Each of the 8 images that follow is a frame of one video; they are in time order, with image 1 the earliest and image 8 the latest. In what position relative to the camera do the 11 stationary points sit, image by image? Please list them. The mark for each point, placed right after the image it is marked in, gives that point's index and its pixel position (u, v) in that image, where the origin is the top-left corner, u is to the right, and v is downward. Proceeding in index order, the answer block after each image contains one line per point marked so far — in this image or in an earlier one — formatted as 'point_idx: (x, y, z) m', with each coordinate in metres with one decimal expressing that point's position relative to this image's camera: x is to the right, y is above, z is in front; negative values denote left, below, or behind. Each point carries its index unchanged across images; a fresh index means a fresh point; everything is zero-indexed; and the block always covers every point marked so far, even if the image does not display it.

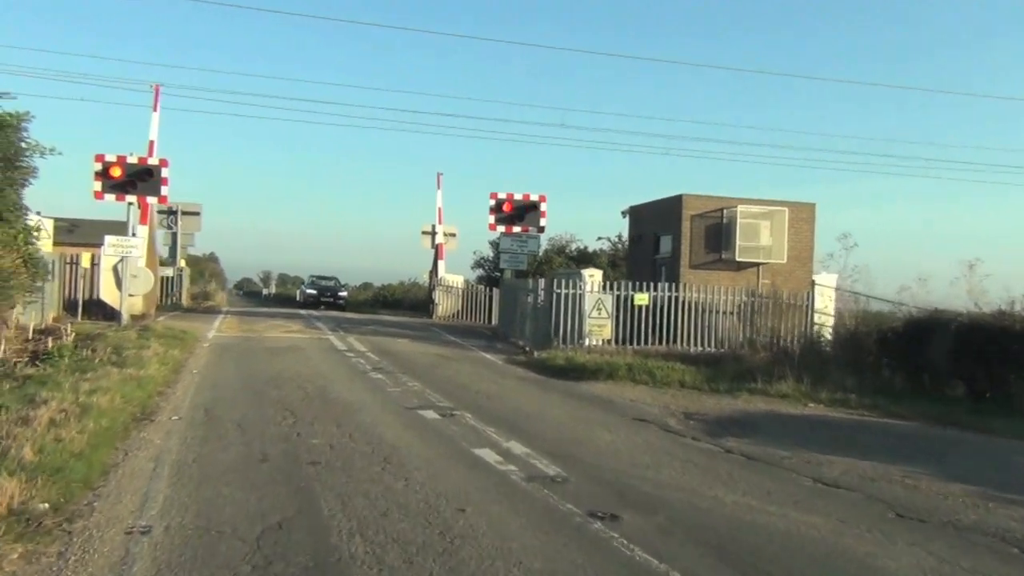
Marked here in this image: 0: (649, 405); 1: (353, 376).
0: (+2.1, -1.8, +14.3) m
1: (-2.7, -1.4, +15.8) m
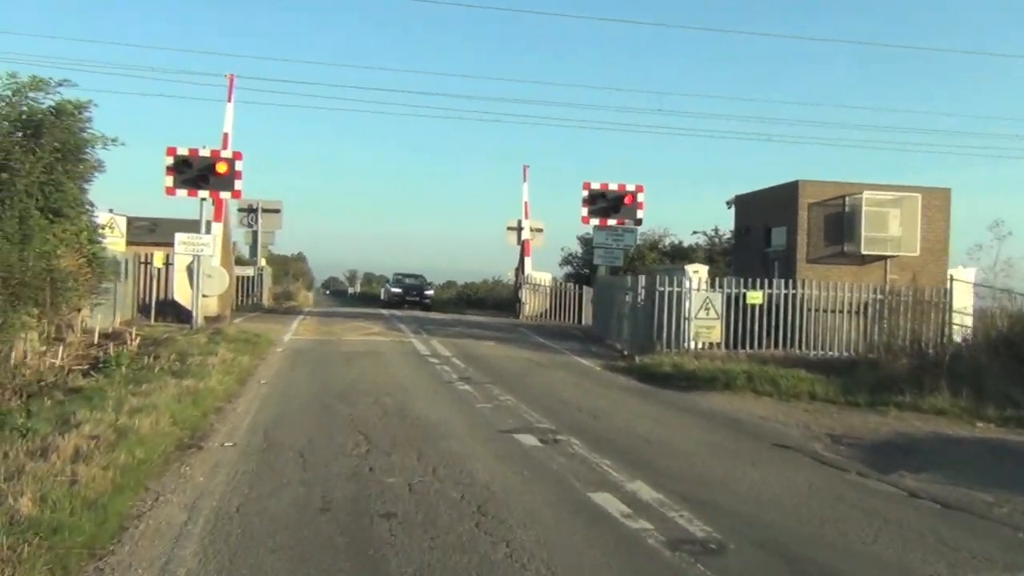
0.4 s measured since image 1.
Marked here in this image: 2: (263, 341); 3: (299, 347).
0: (+3.5, -1.7, +12.1) m
1: (-1.1, -1.4, +14.0) m
2: (-5.2, -1.1, +19.4) m
3: (-4.4, -1.2, +19.4) m
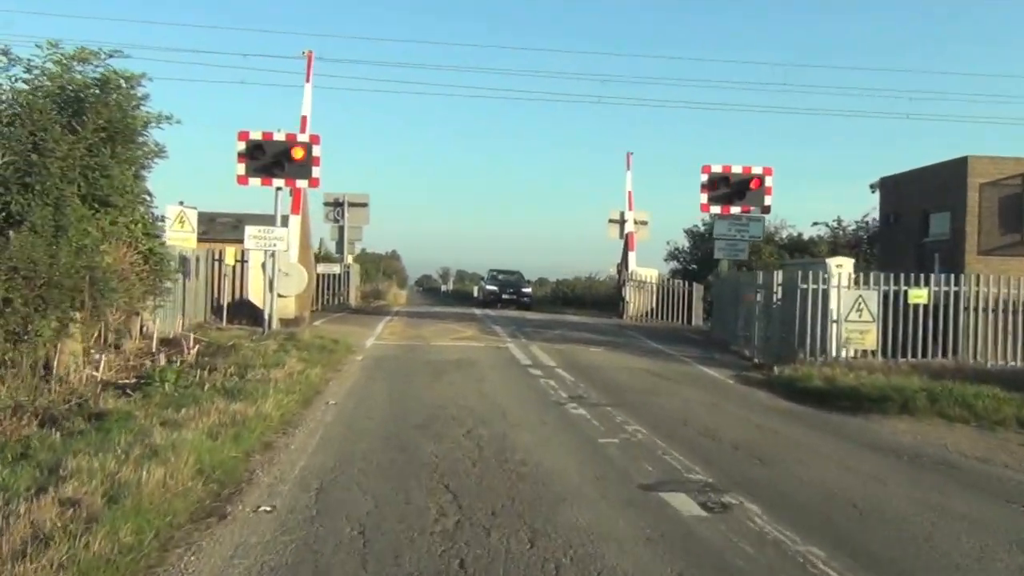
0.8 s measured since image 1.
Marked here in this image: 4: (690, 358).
0: (+4.8, -1.7, +9.0) m
1: (+0.4, -1.4, +11.3) m
2: (-3.1, -1.1, +17.1) m
3: (-2.4, -1.2, +17.0) m
4: (+3.6, -1.4, +18.9) m
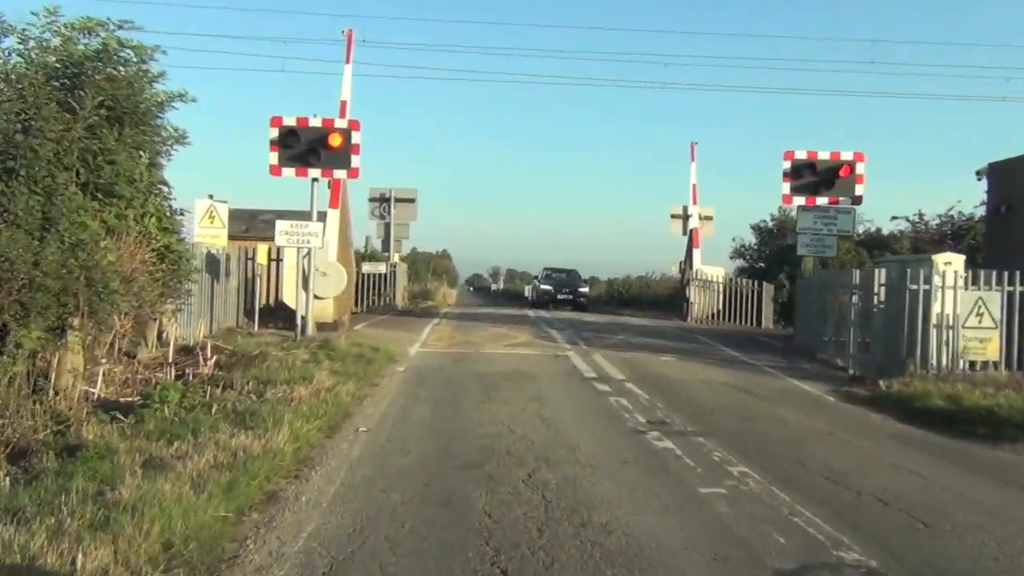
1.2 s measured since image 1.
0: (+5.3, -1.7, +6.7) m
1: (+1.1, -1.5, +9.2) m
2: (-2.1, -1.1, +15.2) m
3: (-1.4, -1.2, +15.1) m
4: (+4.7, -1.4, +16.6) m
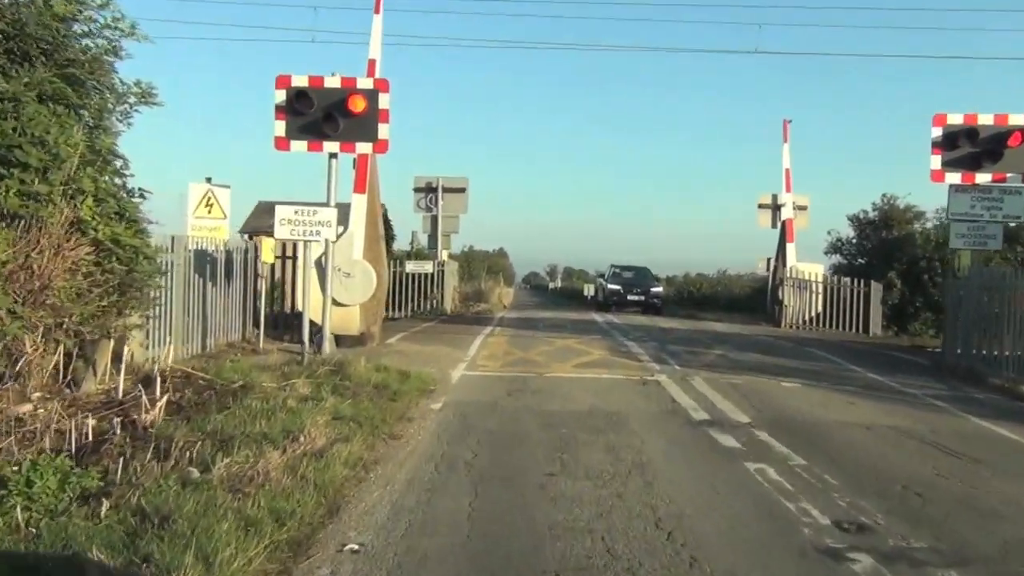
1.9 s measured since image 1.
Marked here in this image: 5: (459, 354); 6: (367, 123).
0: (+5.7, -1.8, +2.4) m
1: (+1.6, -1.5, +5.2) m
2: (-1.2, -1.2, +11.3) m
3: (-0.5, -1.3, +11.1) m
4: (+5.6, -1.5, +12.3) m
5: (-0.8, -1.1, +15.0) m
6: (-2.1, +2.5, +13.7) m
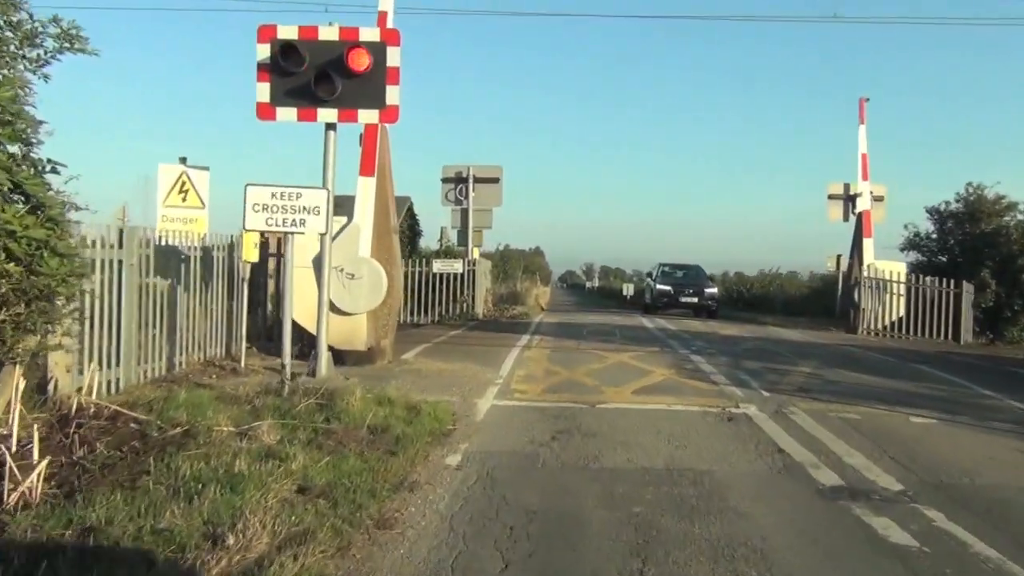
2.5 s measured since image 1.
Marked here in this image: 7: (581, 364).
0: (+5.8, -1.9, -0.8) m
1: (+1.8, -1.6, +2.2) m
2: (-0.8, -1.2, +8.4) m
3: (-0.1, -1.4, +8.2) m
4: (+6.1, -1.5, +9.2) m
5: (-0.3, -1.1, +12.1) m
6: (-1.6, +2.4, +10.9) m
7: (+1.0, -1.1, +13.2) m
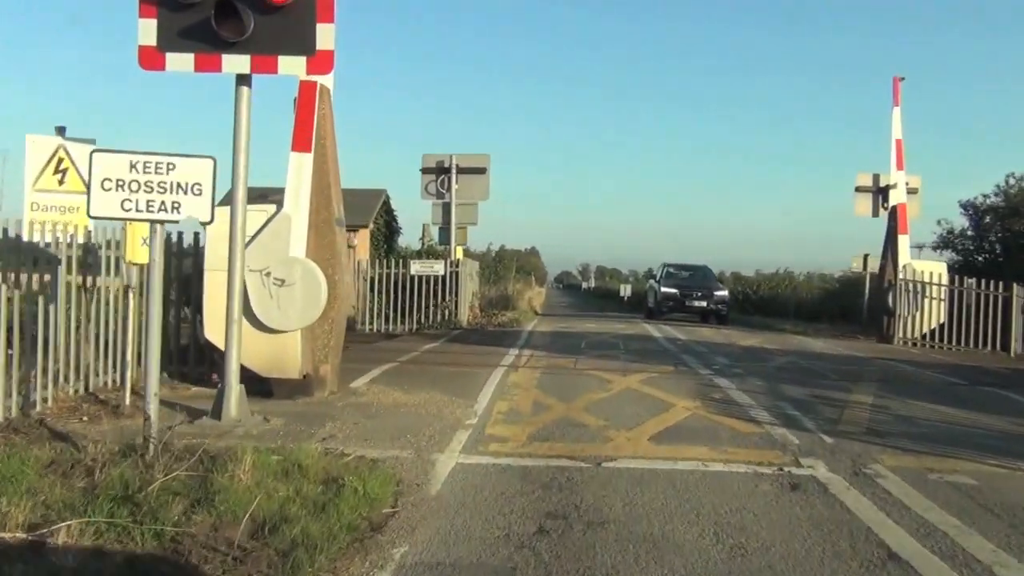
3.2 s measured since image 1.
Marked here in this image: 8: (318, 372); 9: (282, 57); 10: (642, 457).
0: (+5.6, -2.0, -3.6) m
1: (+1.6, -1.7, -0.7) m
2: (-1.0, -1.3, +5.6) m
3: (-0.3, -1.4, +5.4) m
4: (+5.9, -1.6, +6.3) m
5: (-0.5, -1.2, +9.2) m
6: (-1.9, +2.3, +8.0) m
7: (+0.7, -1.2, +10.3) m
8: (-2.0, -0.9, +9.7) m
9: (-2.0, +2.0, +8.0) m
10: (+1.1, -1.4, +7.6) m
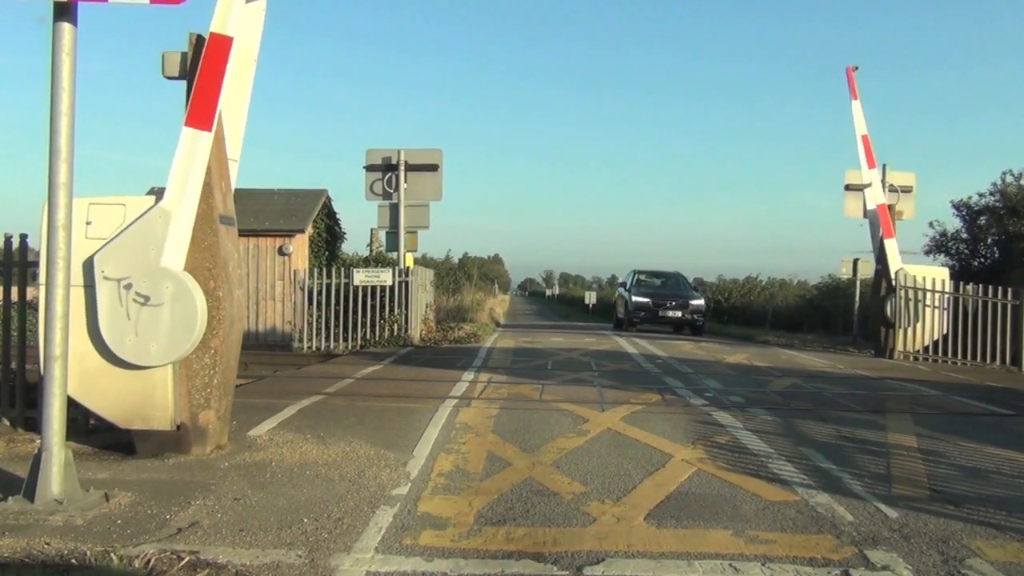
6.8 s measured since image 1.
0: (+5.7, -1.9, -5.8) m
1: (+1.6, -1.7, -3.0) m
2: (-1.2, -1.4, +3.1) m
3: (-0.5, -1.5, +3.0) m
4: (+5.6, -1.7, +4.2) m
5: (-0.9, -1.3, +6.8) m
6: (-2.2, +2.2, +5.6) m
7: (+0.3, -1.3, +8.0) m
8: (-2.4, -1.0, +7.2) m
9: (-2.3, +1.9, +5.6) m
10: (+0.7, -1.5, +5.3) m
